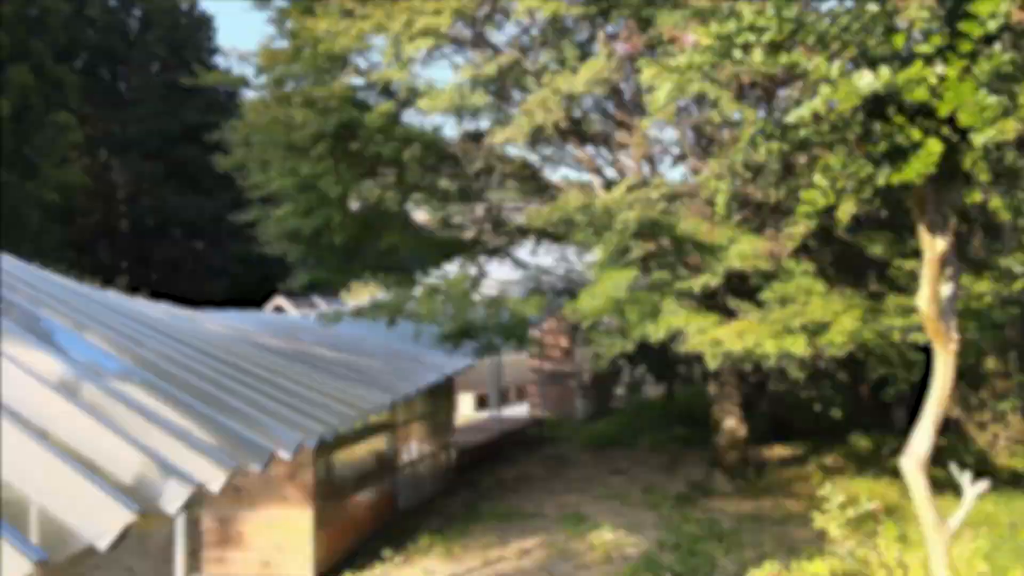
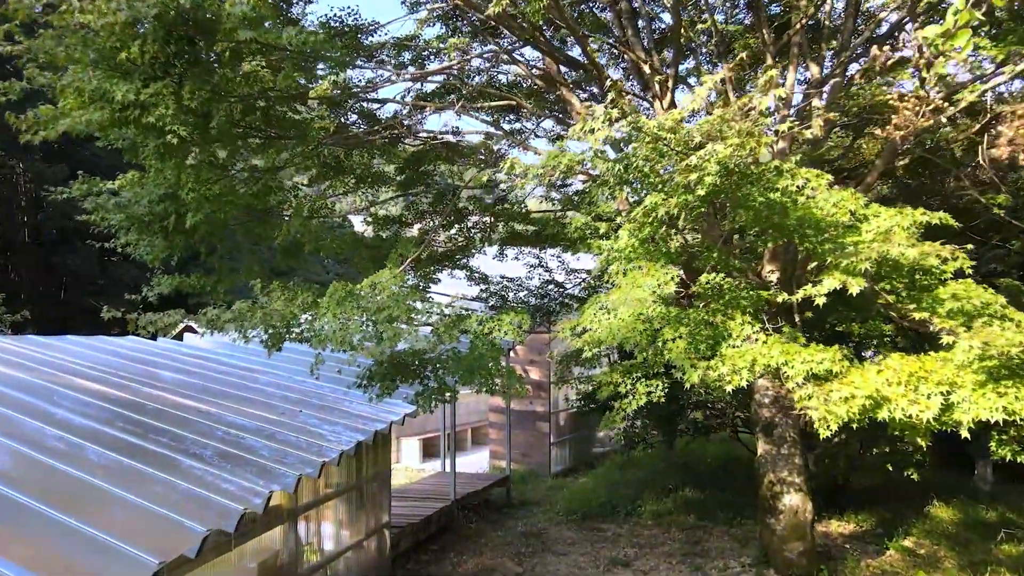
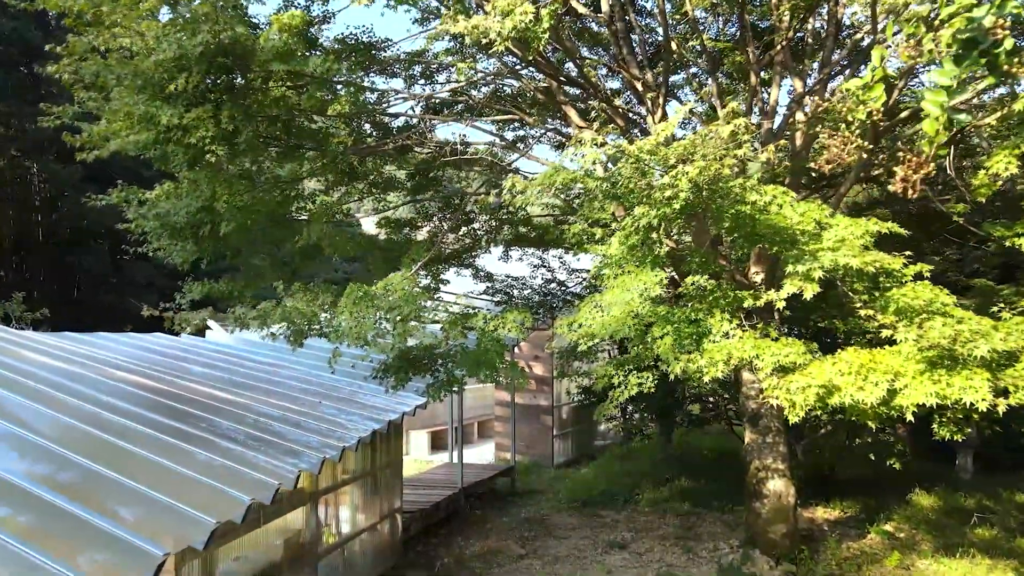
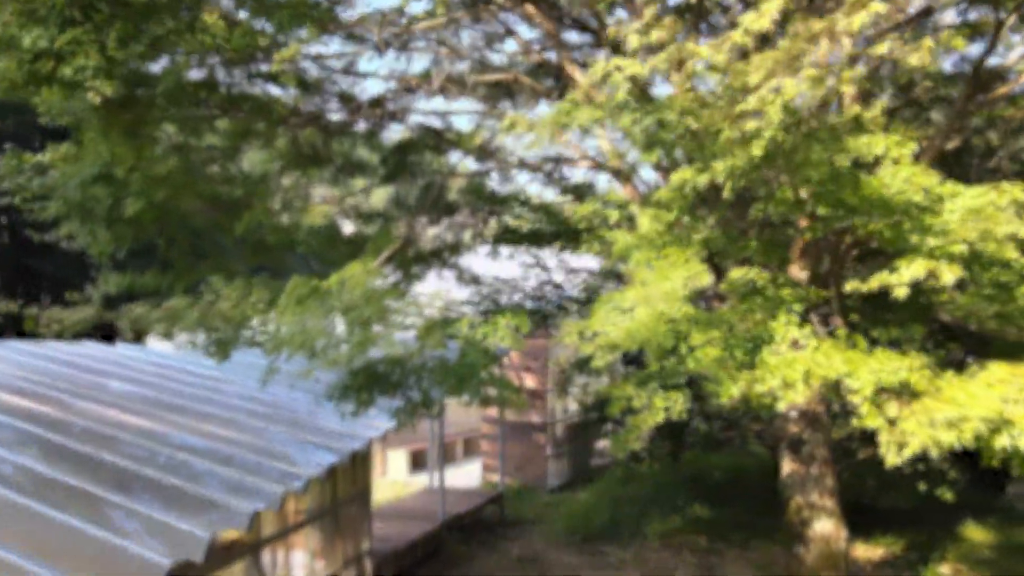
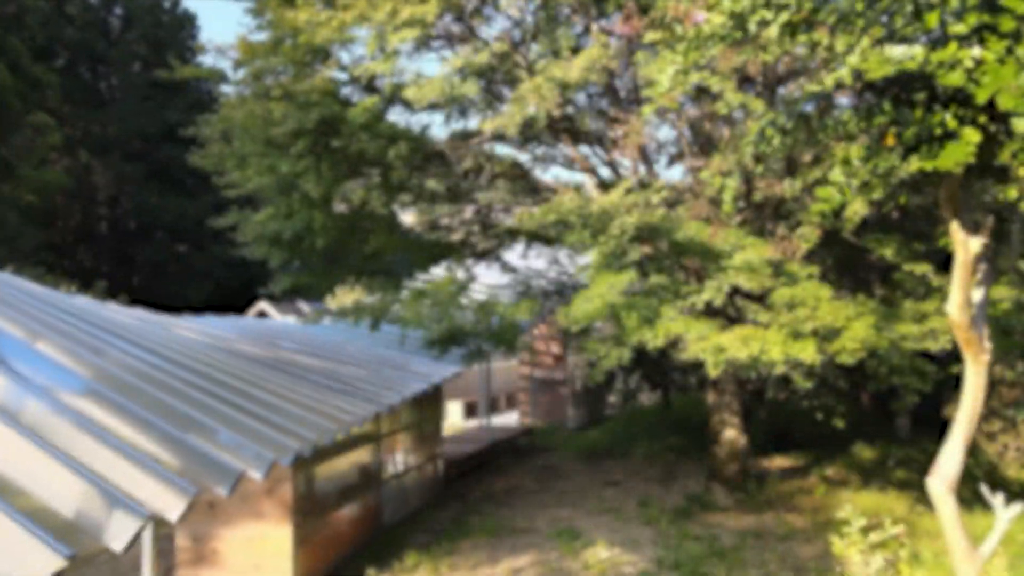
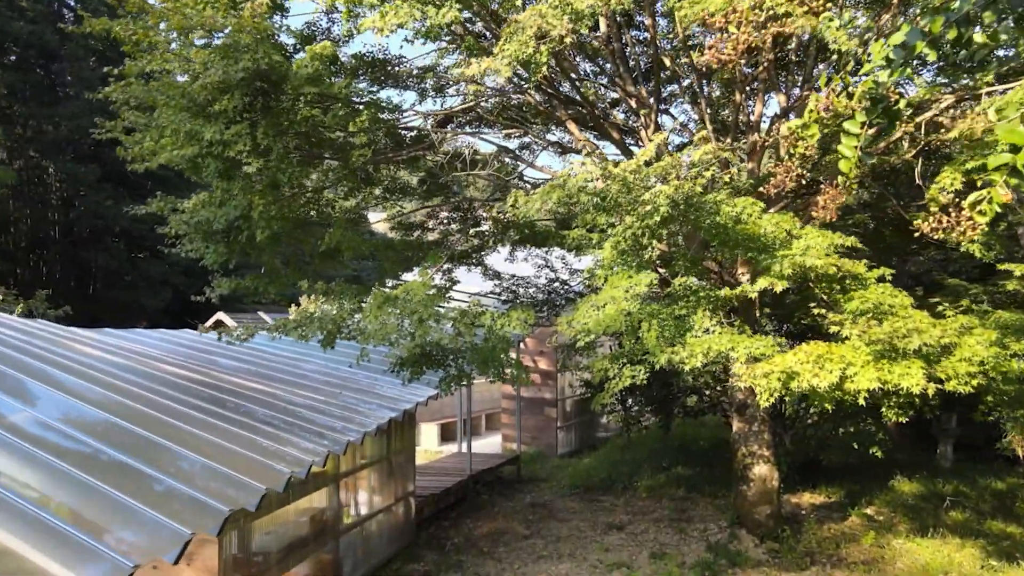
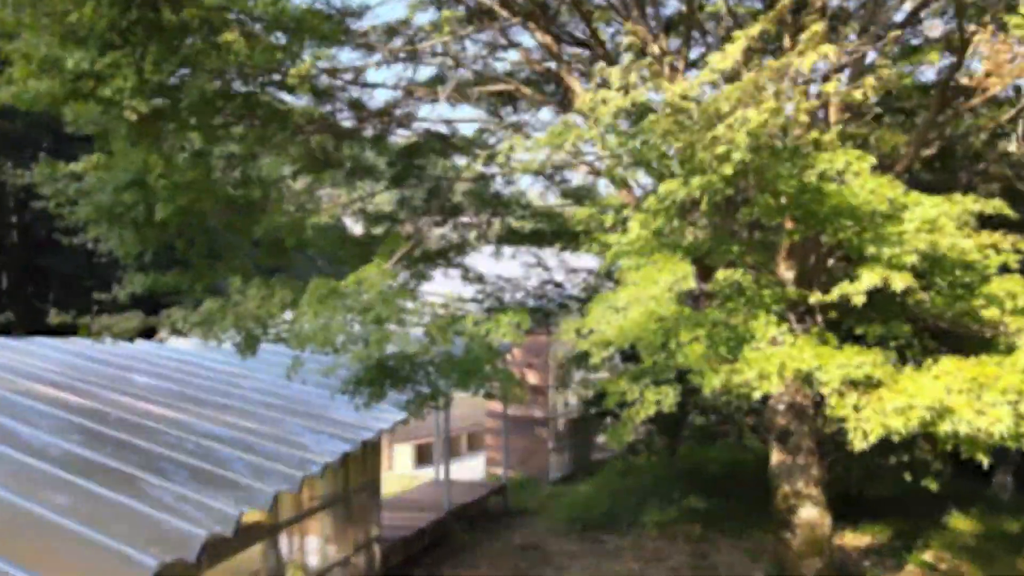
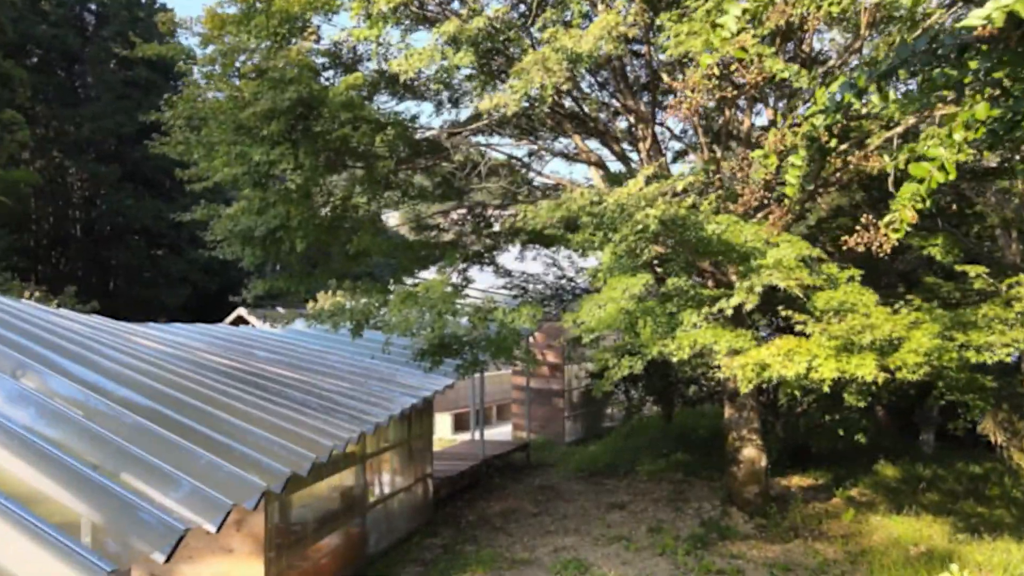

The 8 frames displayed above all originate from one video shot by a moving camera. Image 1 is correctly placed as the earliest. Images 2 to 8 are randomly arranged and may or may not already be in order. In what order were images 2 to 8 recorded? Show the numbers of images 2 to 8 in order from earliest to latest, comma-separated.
5, 8, 6, 3, 2, 7, 4
